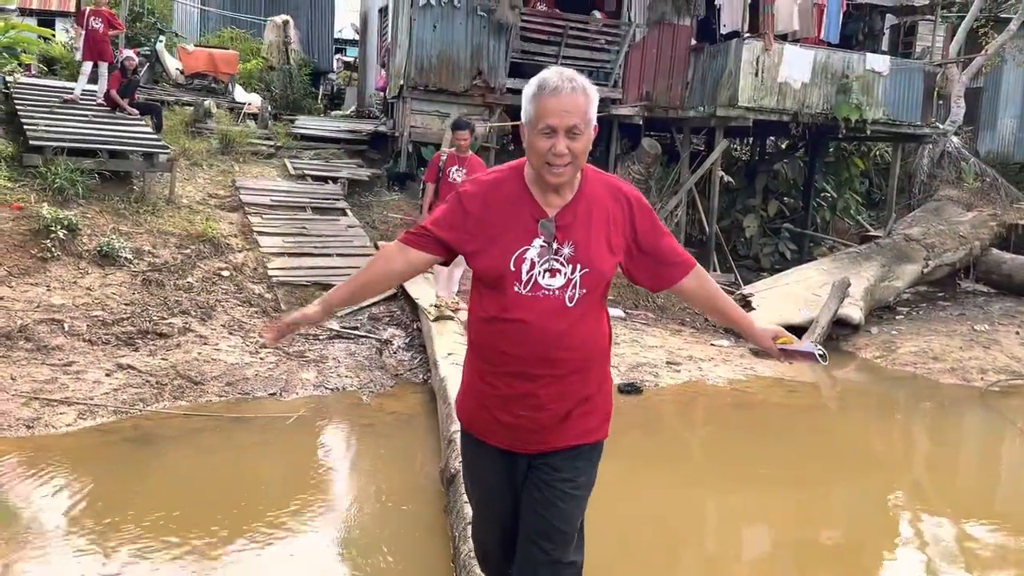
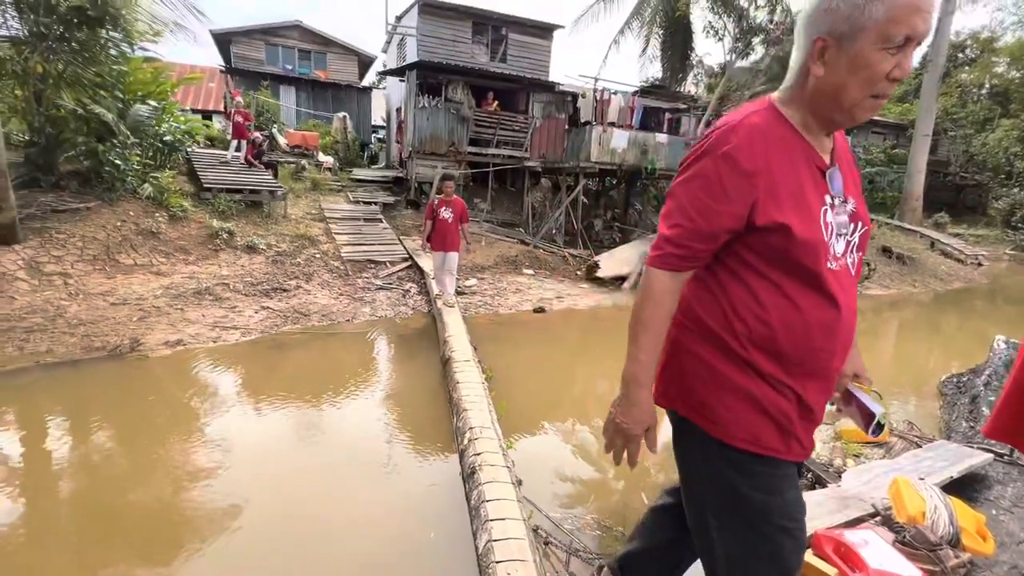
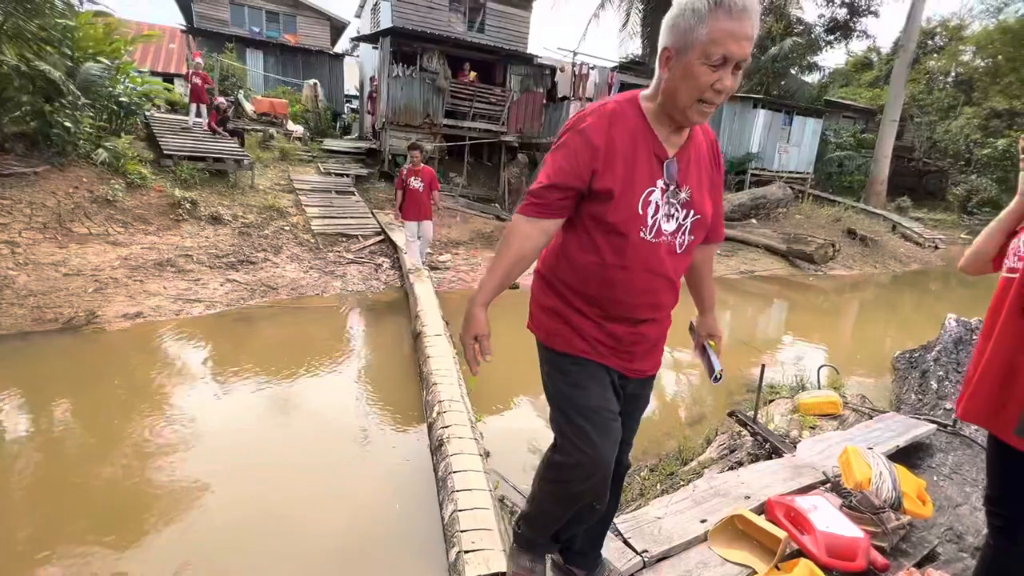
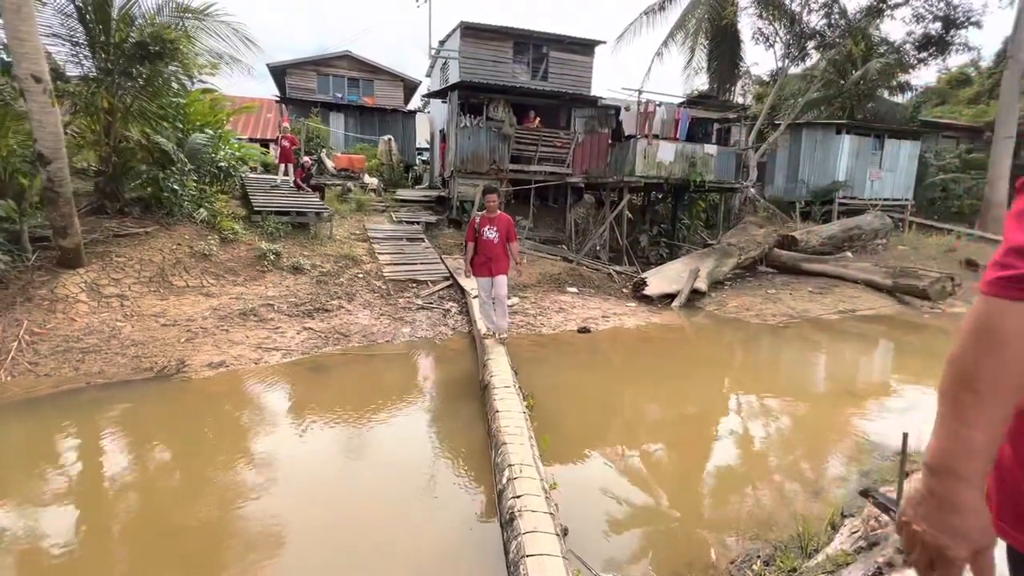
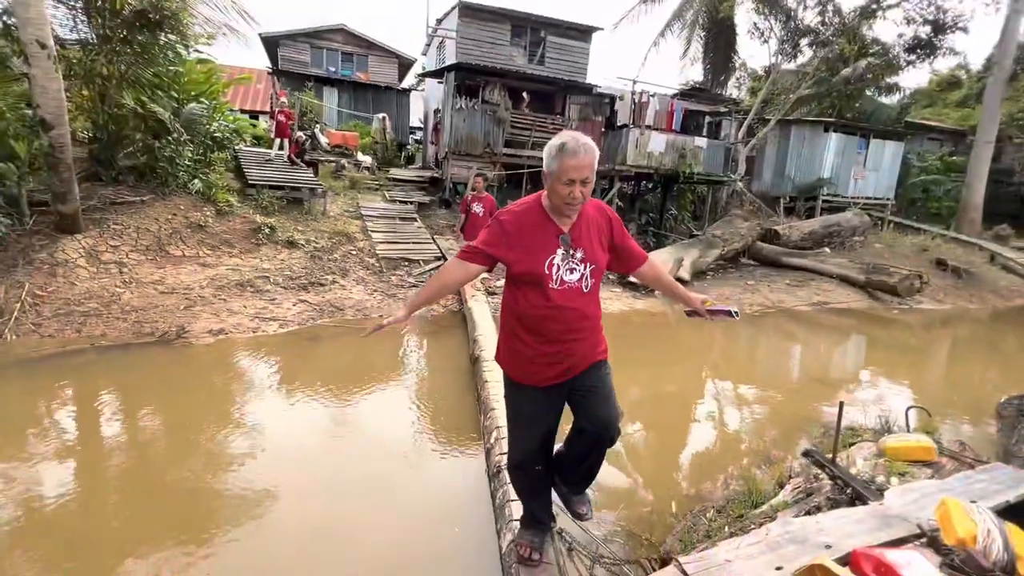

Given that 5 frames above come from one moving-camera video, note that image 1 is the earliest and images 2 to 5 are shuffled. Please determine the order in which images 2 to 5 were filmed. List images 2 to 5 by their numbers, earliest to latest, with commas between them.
5, 3, 2, 4
